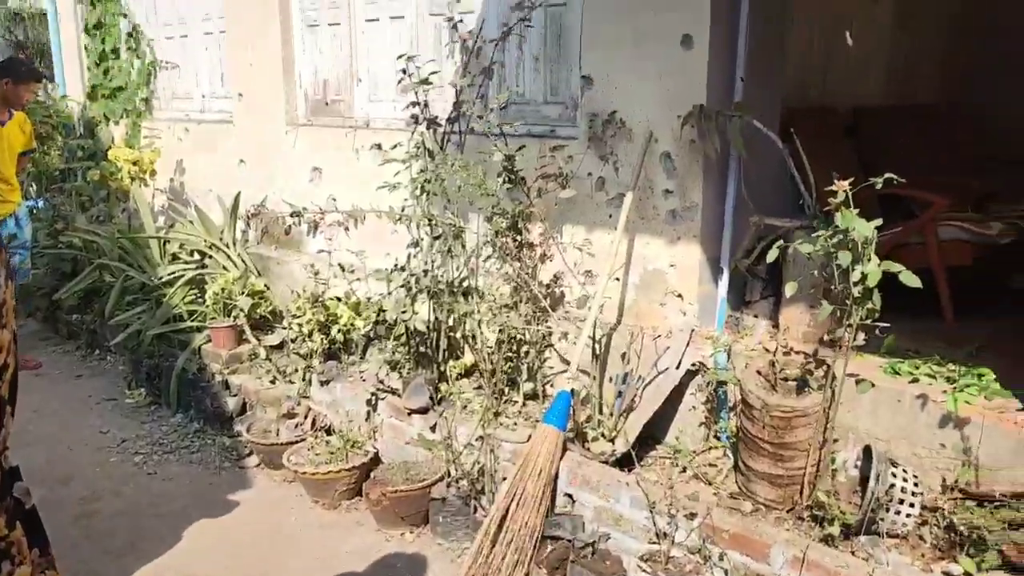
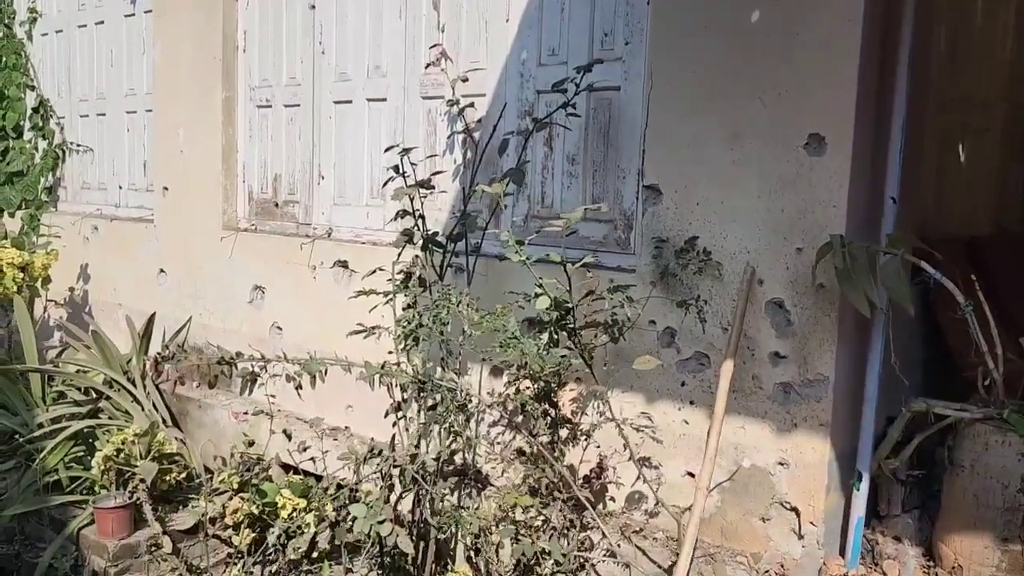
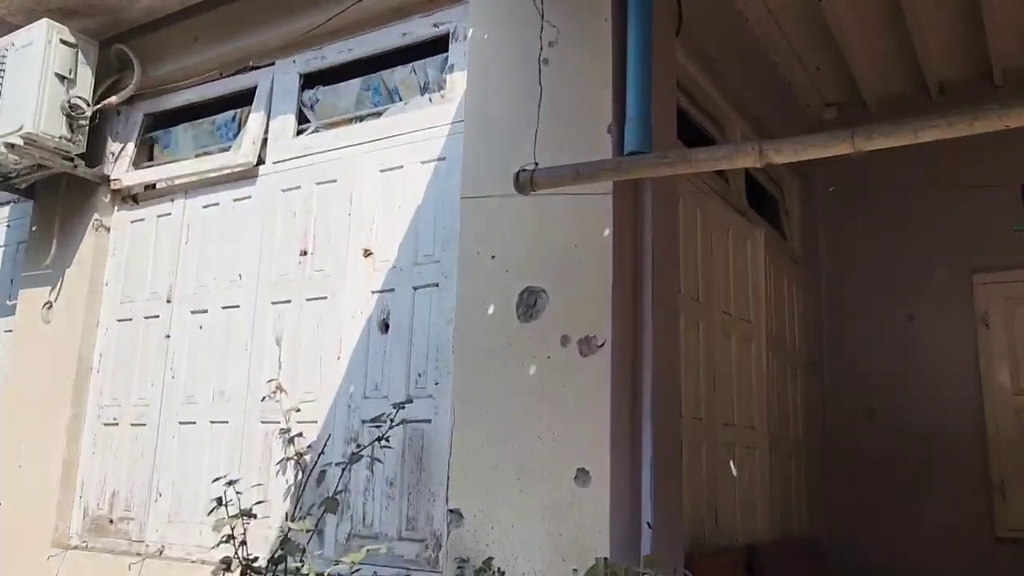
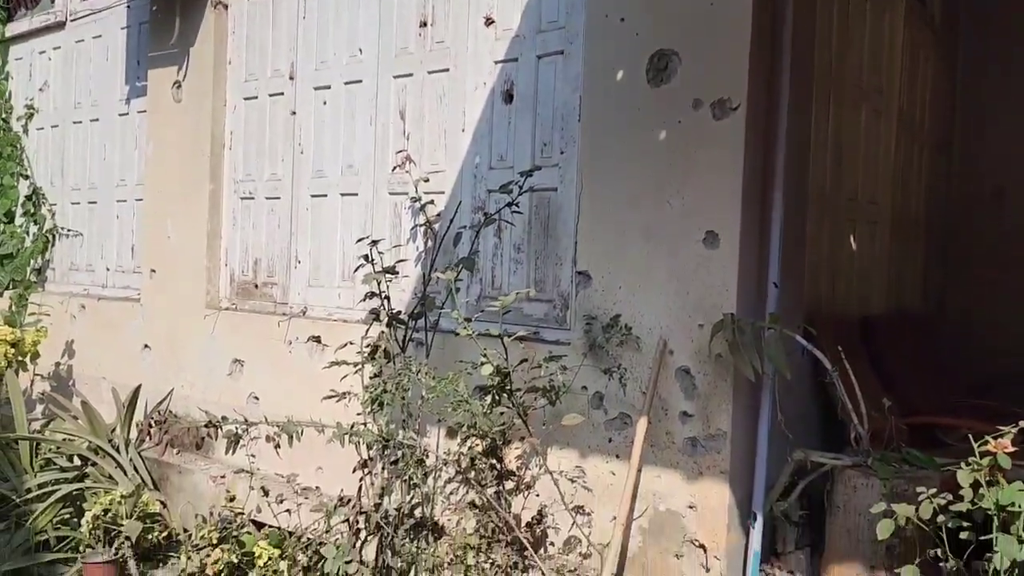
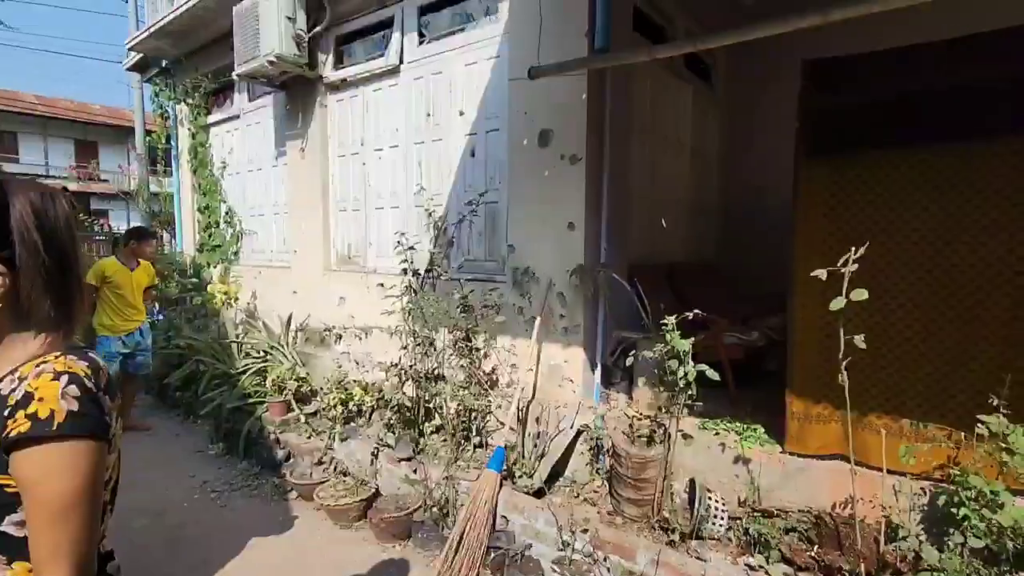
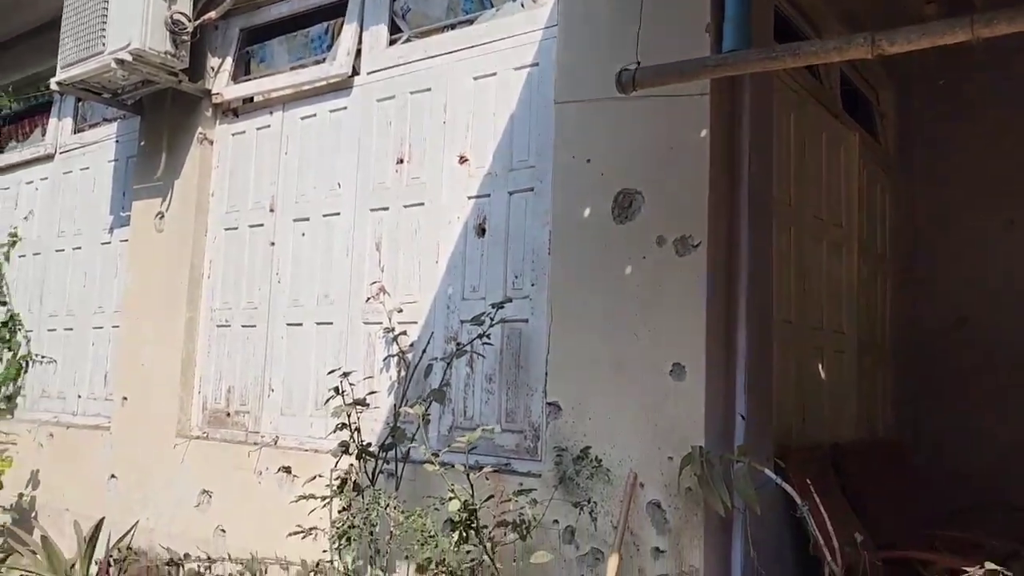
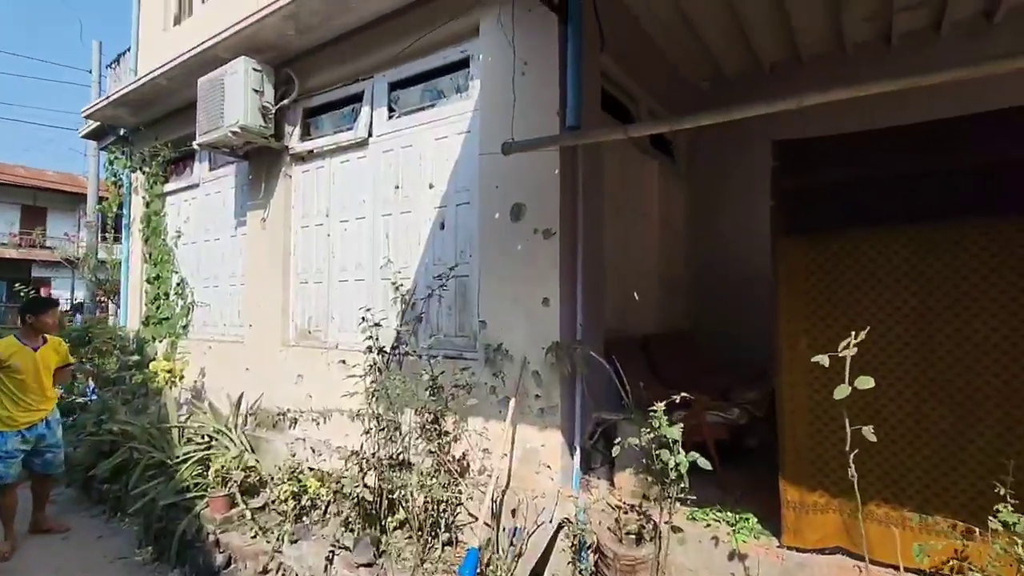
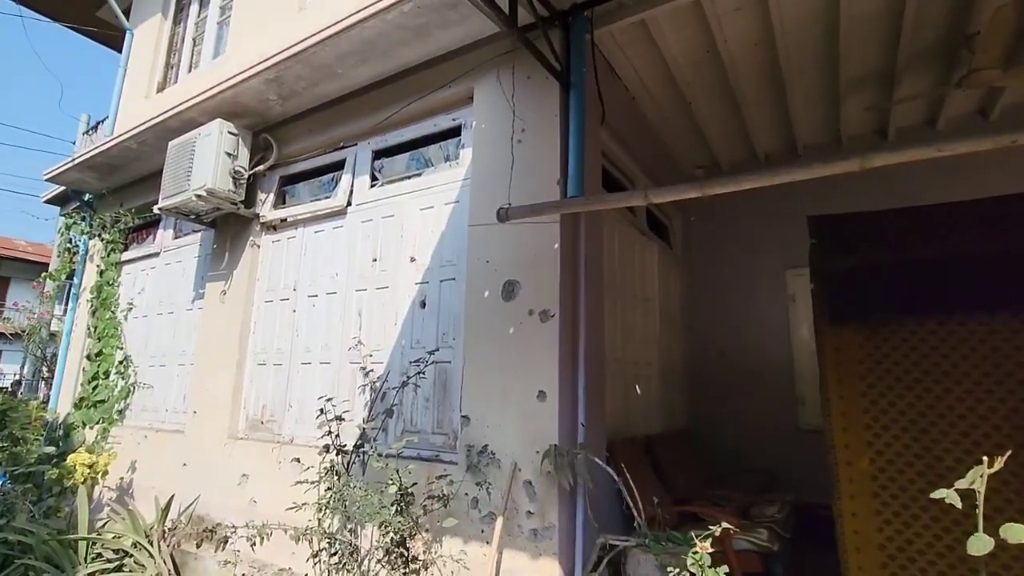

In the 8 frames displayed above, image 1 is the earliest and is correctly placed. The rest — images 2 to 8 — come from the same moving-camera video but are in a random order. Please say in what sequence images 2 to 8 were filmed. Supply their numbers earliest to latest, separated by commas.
5, 7, 8, 3, 6, 4, 2
